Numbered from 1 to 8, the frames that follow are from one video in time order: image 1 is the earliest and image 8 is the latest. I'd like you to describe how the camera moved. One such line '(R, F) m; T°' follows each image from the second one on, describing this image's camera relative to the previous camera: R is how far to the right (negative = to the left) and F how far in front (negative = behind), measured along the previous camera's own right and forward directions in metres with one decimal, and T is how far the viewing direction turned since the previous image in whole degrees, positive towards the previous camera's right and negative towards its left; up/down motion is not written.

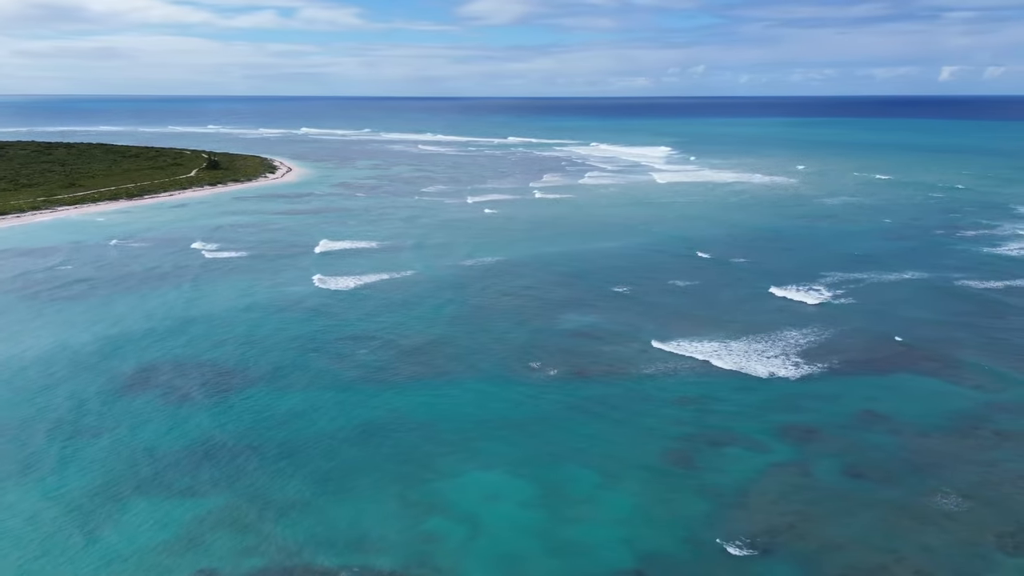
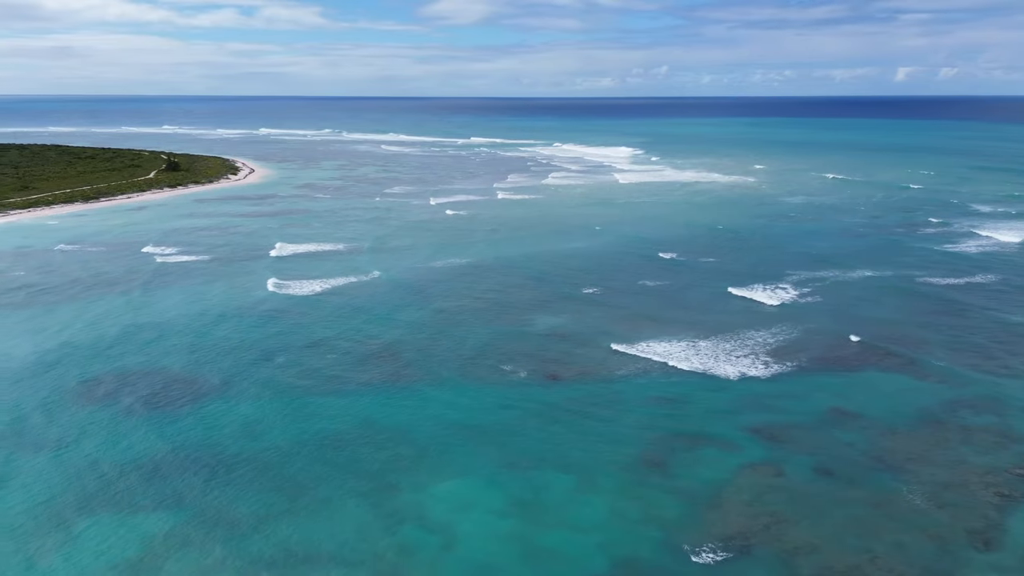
(-1.3, -0.8) m; 0°
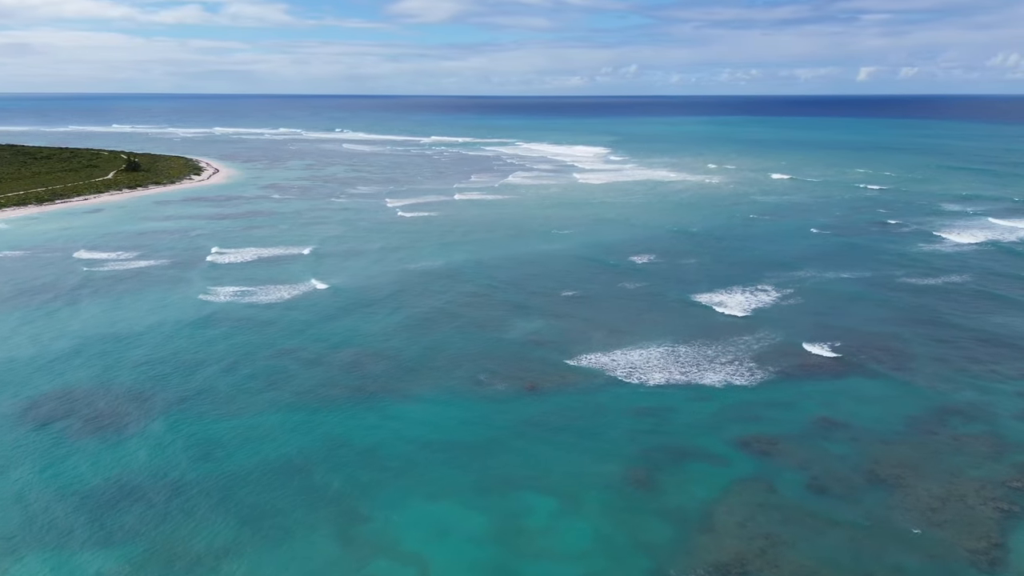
(-0.2, +1.2) m; +2°
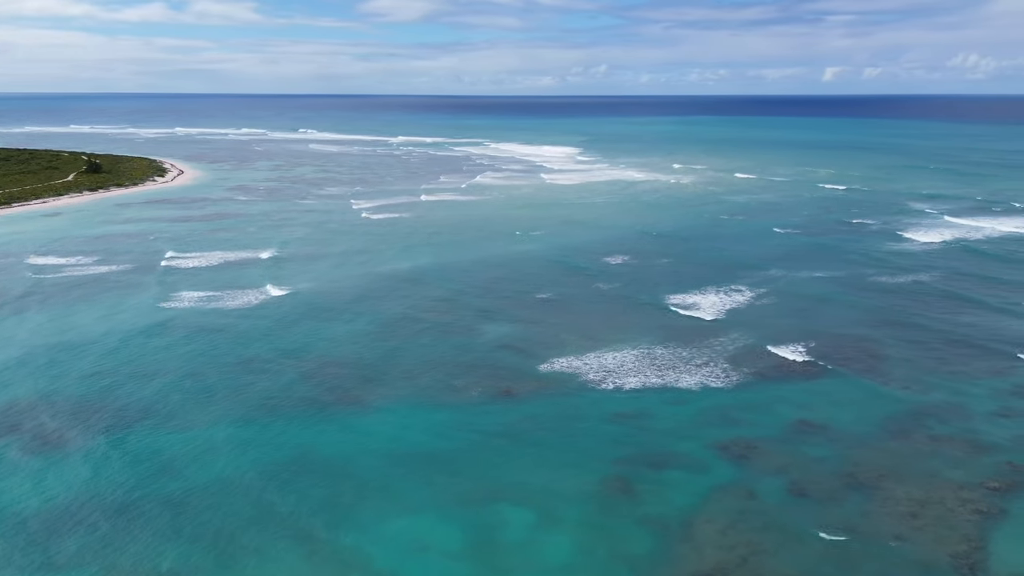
(0.0, +0.6) m; +2°
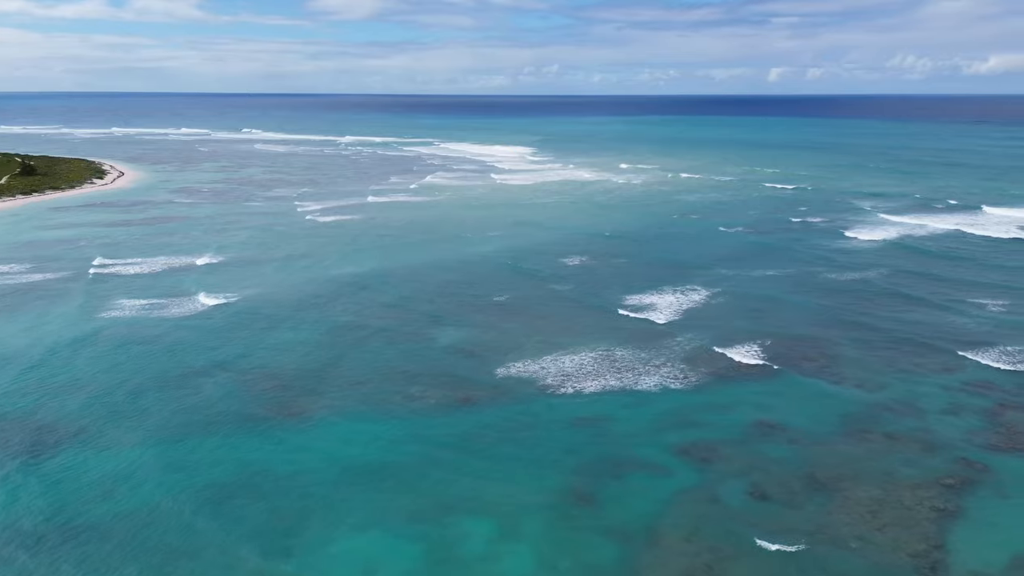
(0.0, +0.6) m; +4°
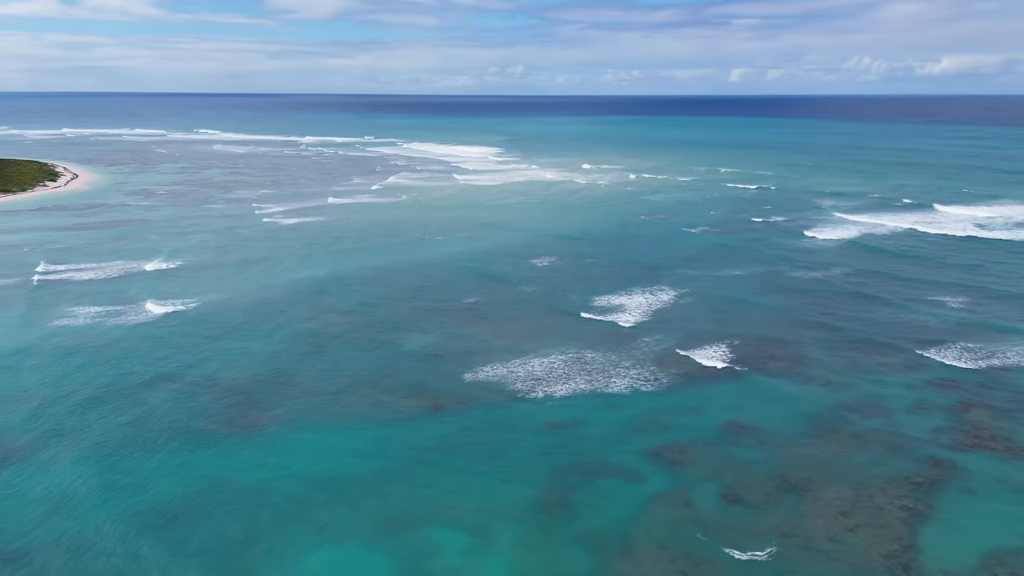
(-0.1, +0.4) m; +3°
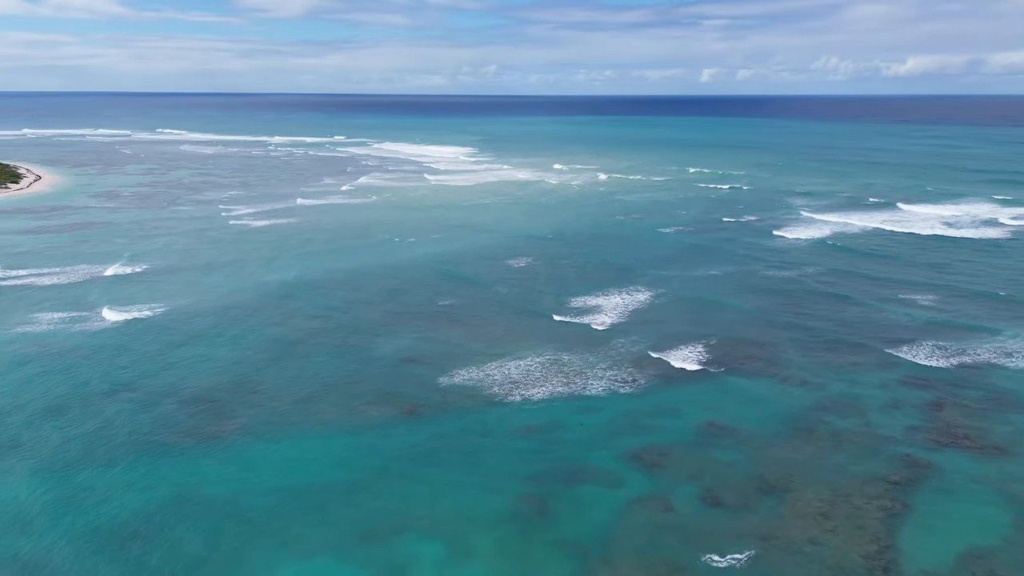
(0.0, +0.3) m; +2°
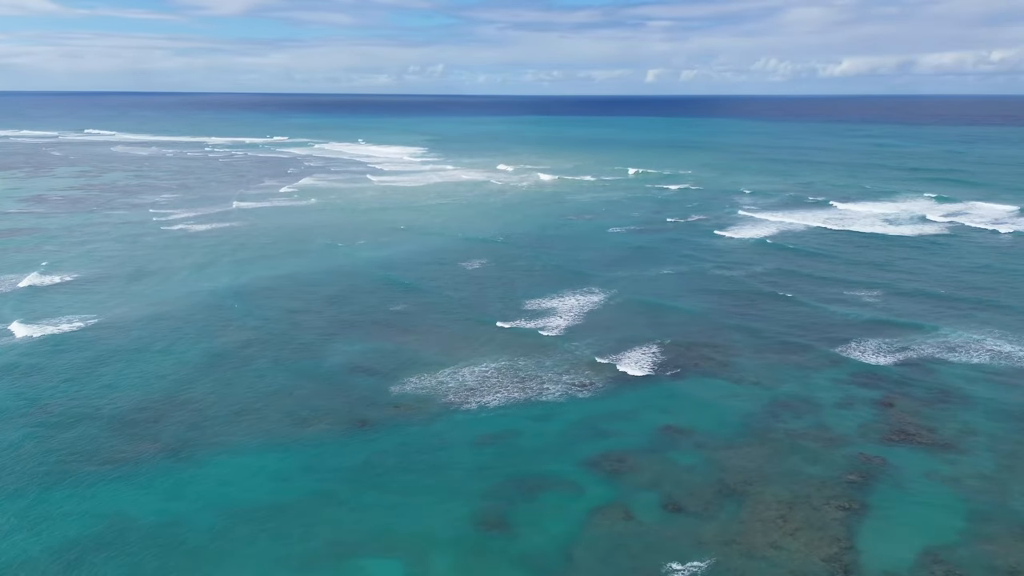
(0.0, +0.6) m; +4°
